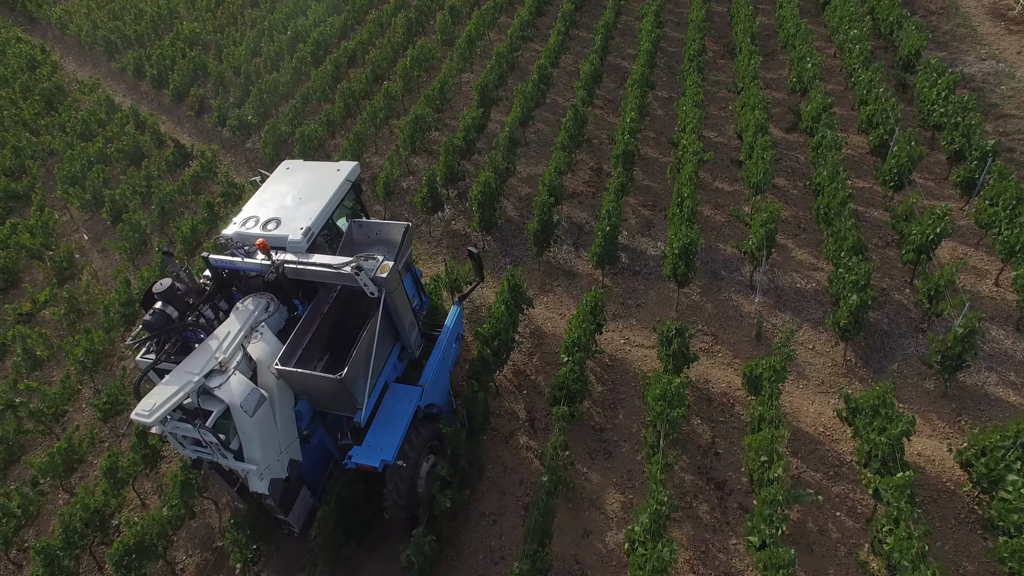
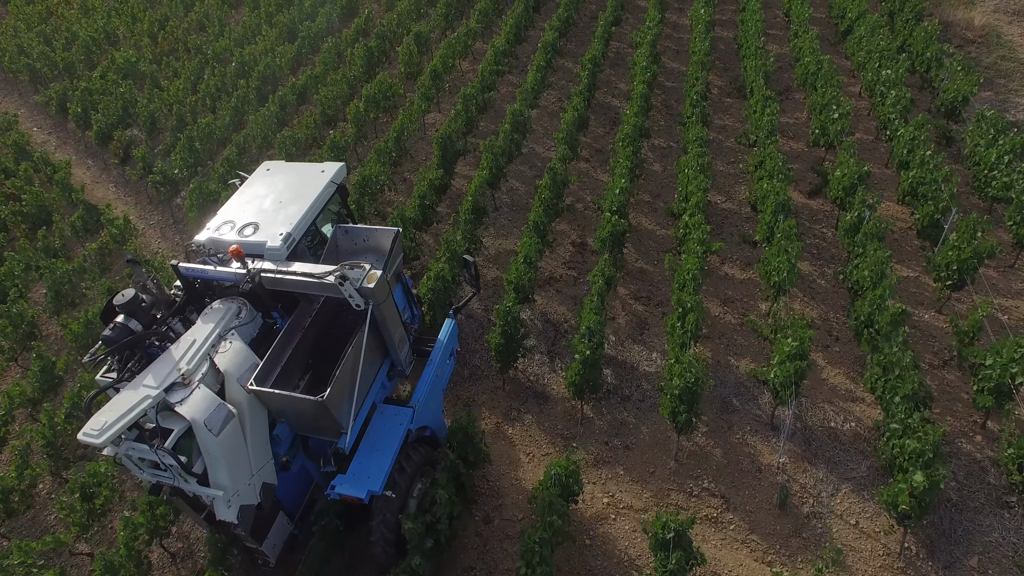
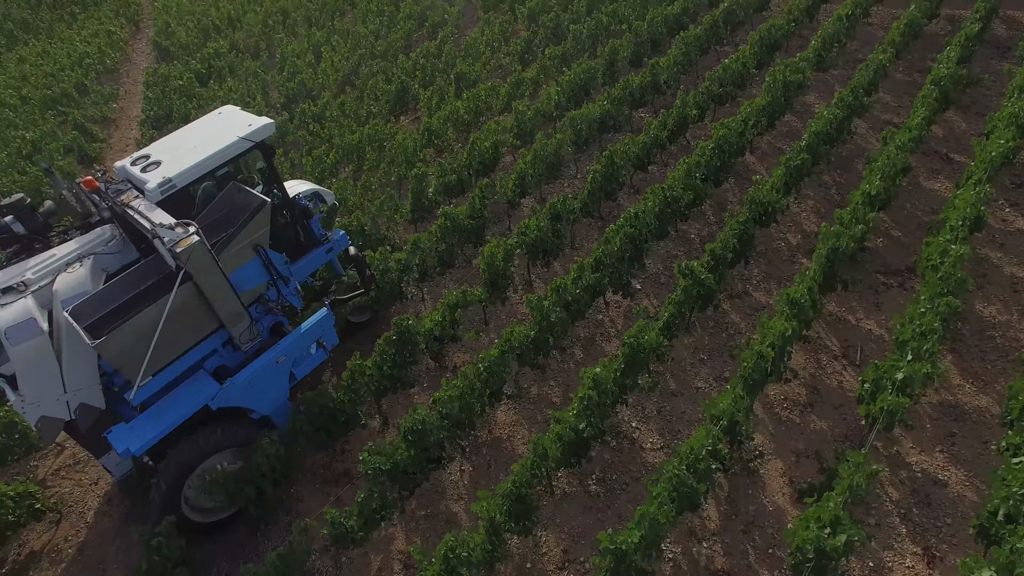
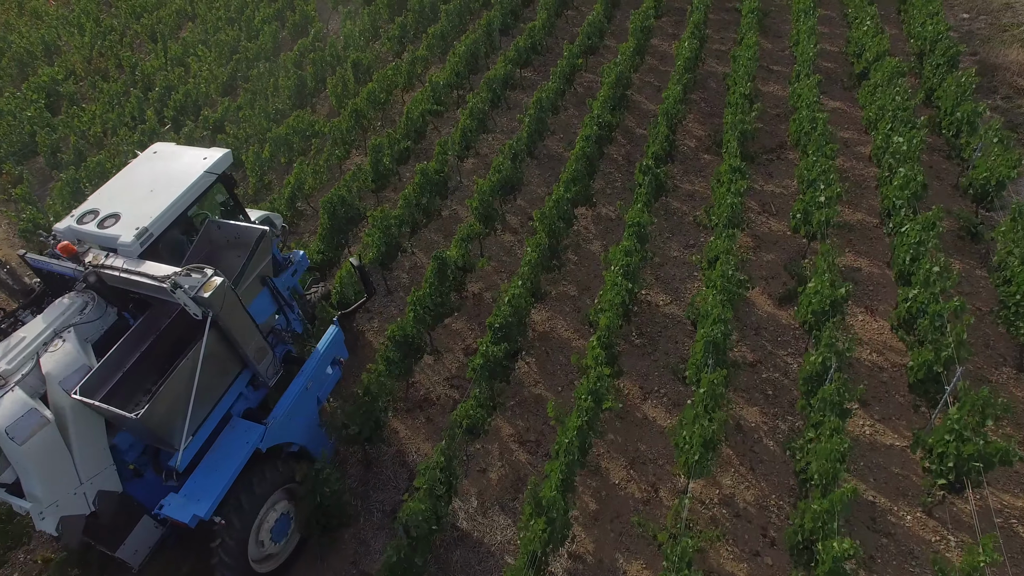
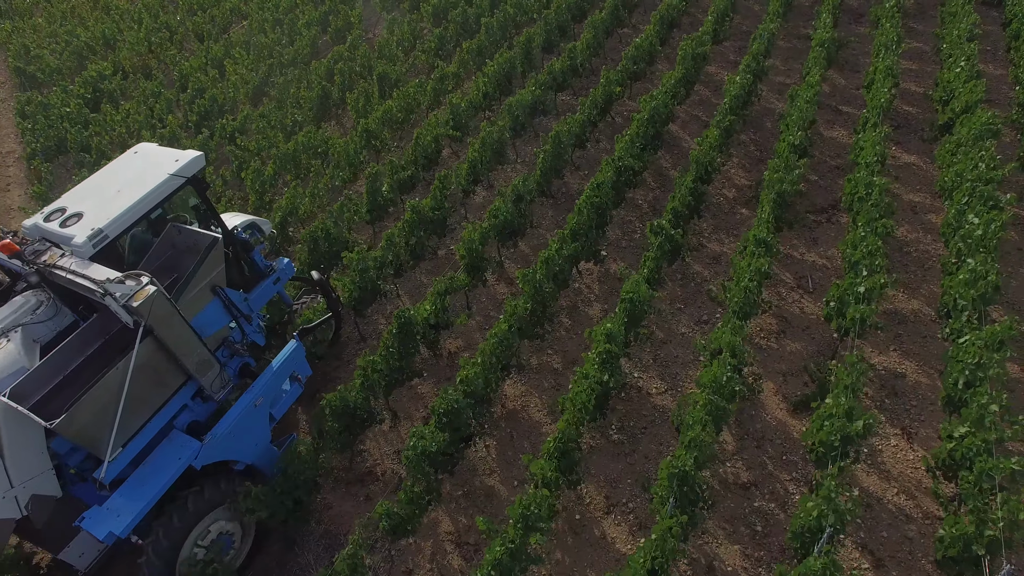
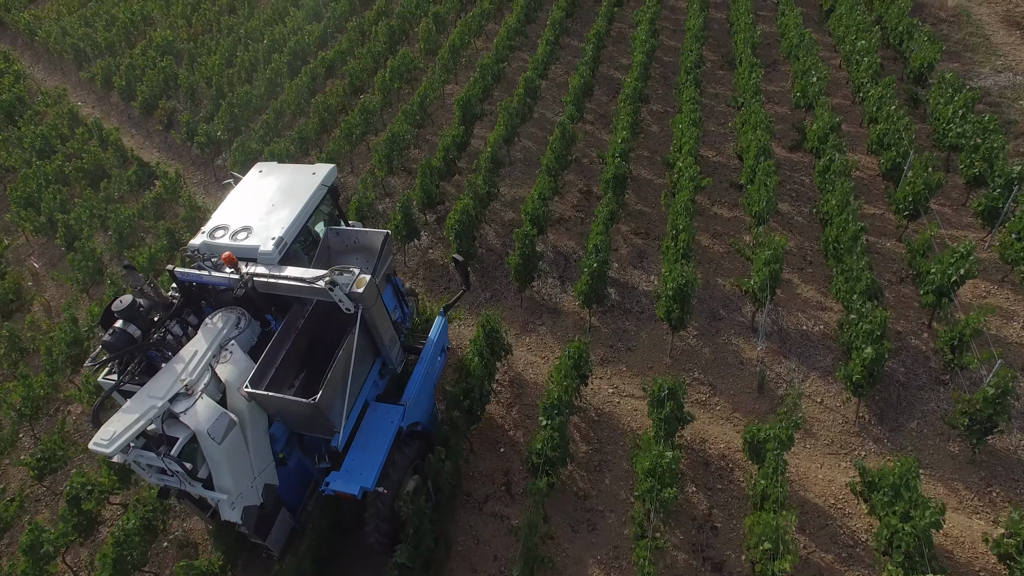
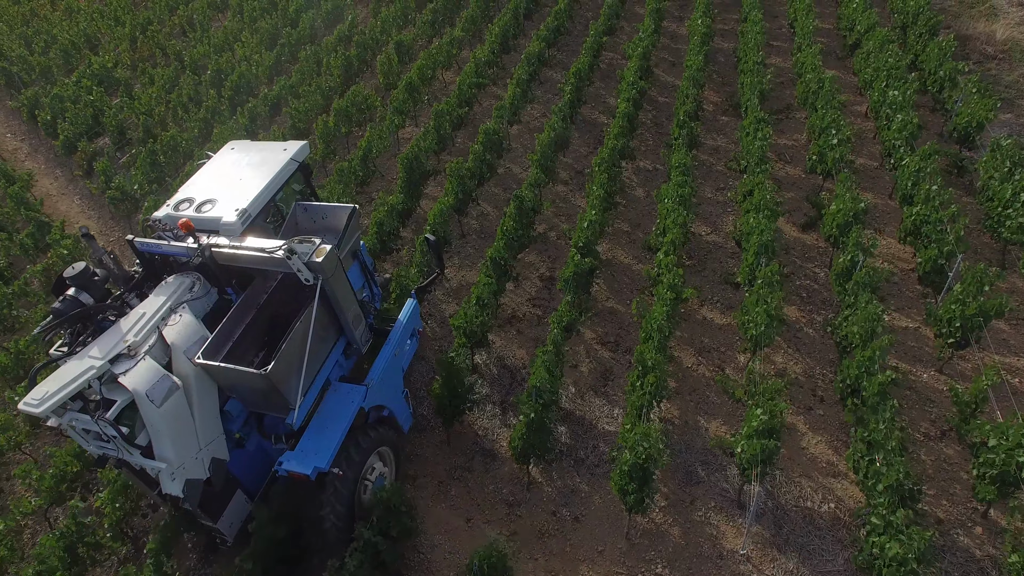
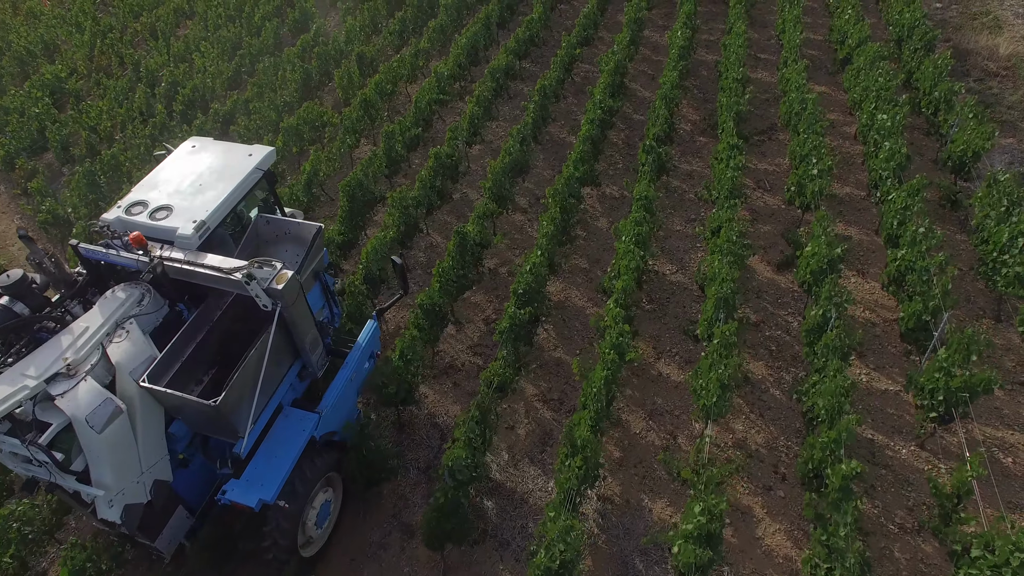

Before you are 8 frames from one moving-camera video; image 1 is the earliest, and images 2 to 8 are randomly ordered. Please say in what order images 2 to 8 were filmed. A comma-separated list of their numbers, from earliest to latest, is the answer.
6, 2, 7, 8, 4, 5, 3
